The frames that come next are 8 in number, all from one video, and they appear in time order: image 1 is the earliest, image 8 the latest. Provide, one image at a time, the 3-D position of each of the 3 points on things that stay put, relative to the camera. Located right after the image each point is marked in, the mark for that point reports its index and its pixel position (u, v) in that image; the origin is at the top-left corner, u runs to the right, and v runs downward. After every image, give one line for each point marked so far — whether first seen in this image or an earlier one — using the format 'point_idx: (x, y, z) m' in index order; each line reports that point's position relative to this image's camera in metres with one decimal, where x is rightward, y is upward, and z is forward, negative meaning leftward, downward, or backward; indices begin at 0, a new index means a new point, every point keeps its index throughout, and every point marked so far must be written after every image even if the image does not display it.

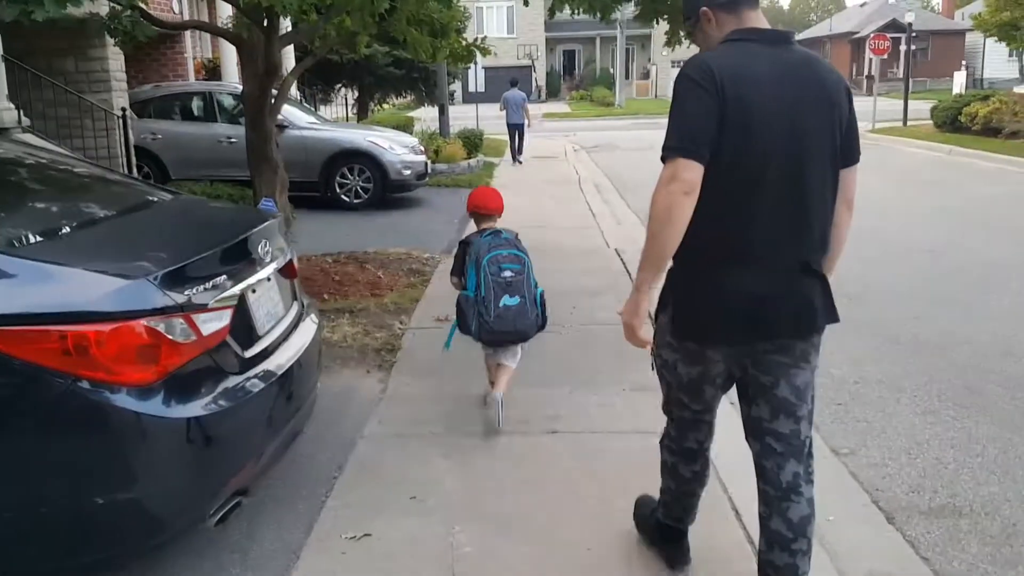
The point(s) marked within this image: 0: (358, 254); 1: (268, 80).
0: (-1.5, +0.3, +8.9) m
1: (-1.9, +1.7, +7.1) m
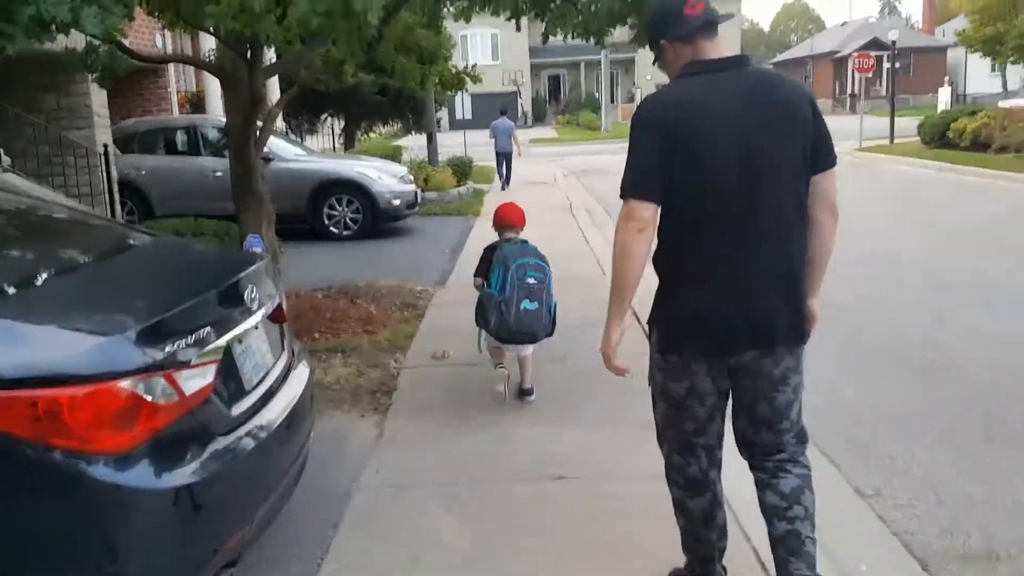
0: (-1.6, 0.0, +8.6) m
1: (-2.0, +1.4, +6.9) m
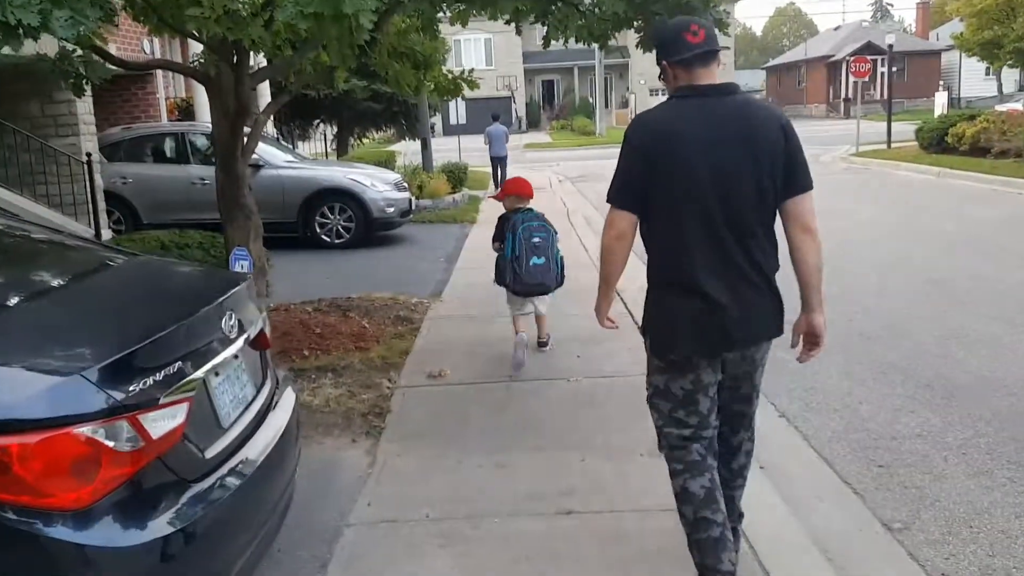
0: (-1.6, -0.1, +8.3) m
1: (-2.0, +1.2, +6.6) m
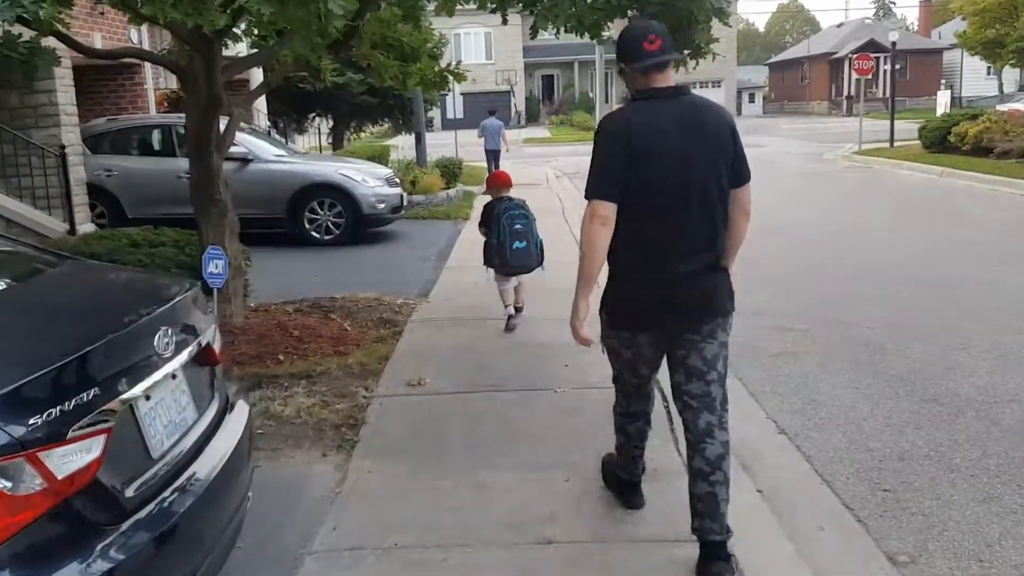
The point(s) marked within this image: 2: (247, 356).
0: (-1.7, -0.1, +8.0) m
1: (-2.1, +1.2, +6.3) m
2: (-1.8, -0.5, +6.1) m
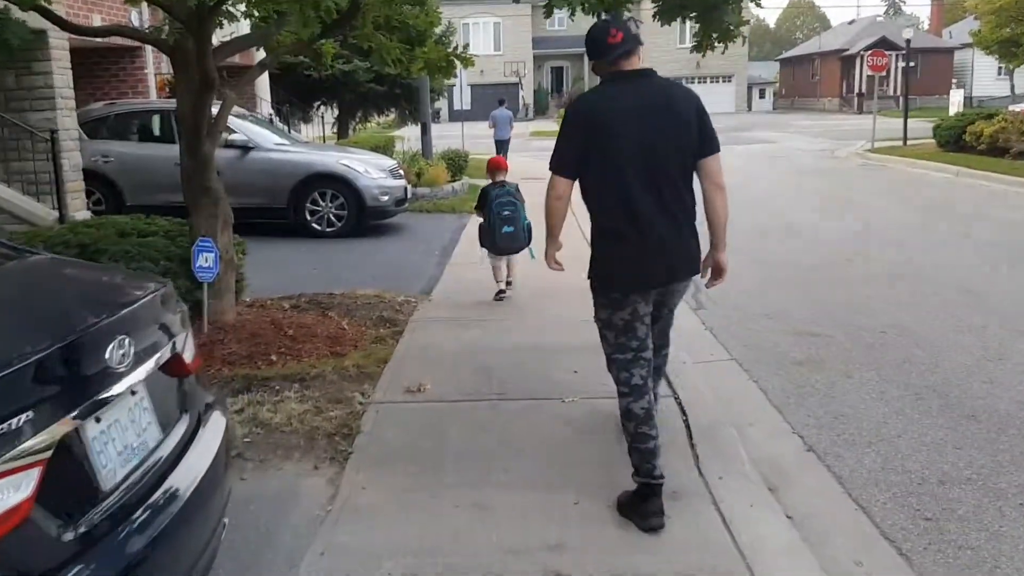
0: (-1.6, -0.1, +7.6) m
1: (-2.0, +1.3, +5.9) m
2: (-1.8, -0.4, +5.8) m
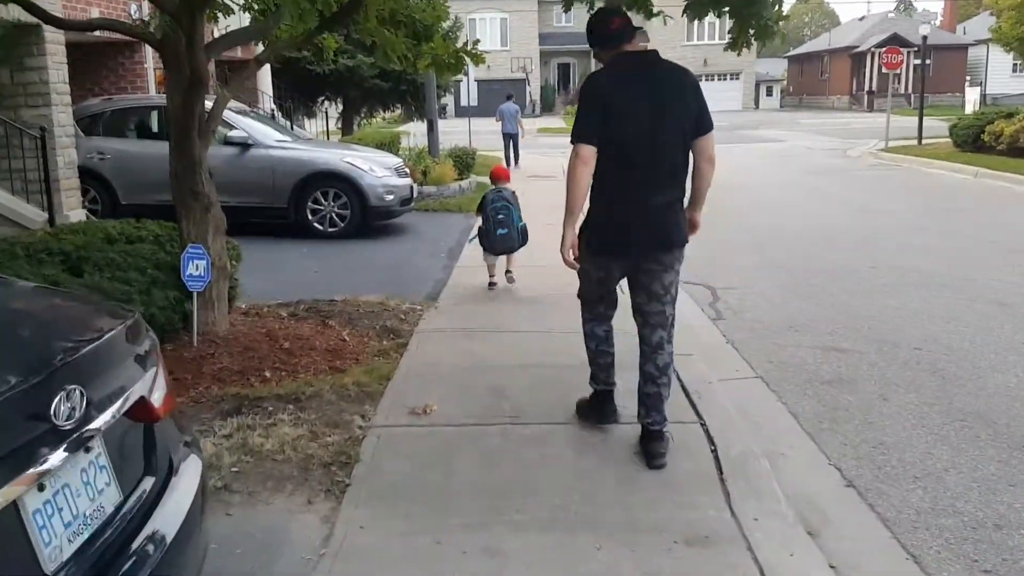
0: (-1.6, -0.1, +7.3) m
1: (-1.9, +1.2, +5.5) m
2: (-1.7, -0.5, +5.4) m
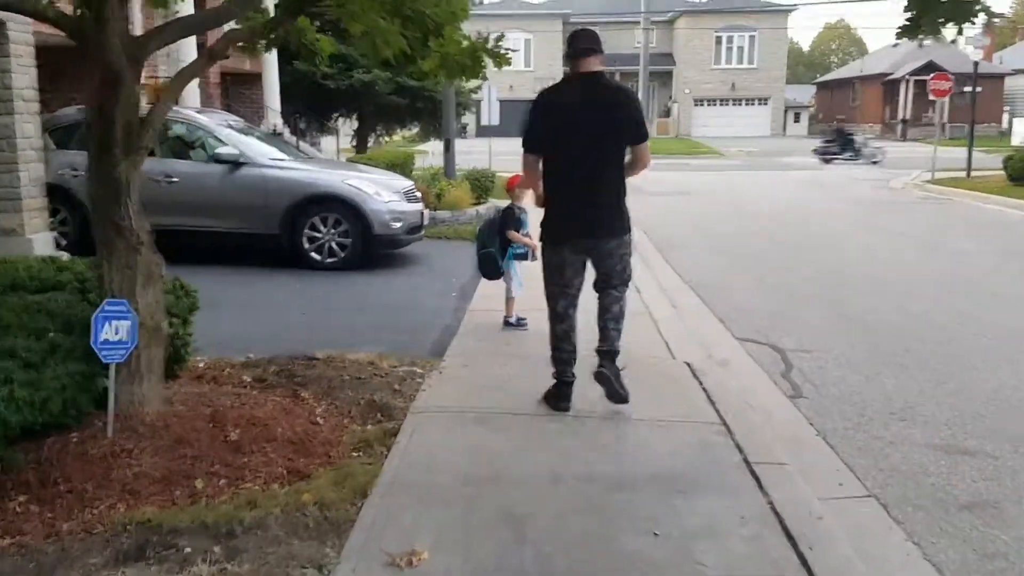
0: (-1.4, -0.5, +5.8) m
1: (-1.8, +0.9, +4.1) m
2: (-1.6, -0.8, +3.9) m
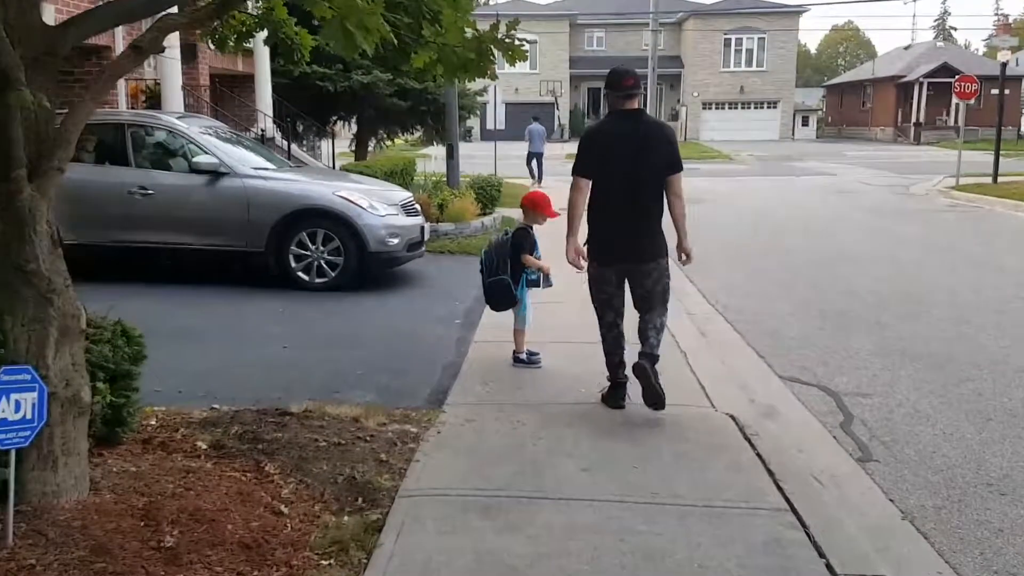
0: (-1.3, -0.7, +4.8) m
1: (-1.7, +0.7, +3.1) m
2: (-1.5, -1.1, +2.9) m
